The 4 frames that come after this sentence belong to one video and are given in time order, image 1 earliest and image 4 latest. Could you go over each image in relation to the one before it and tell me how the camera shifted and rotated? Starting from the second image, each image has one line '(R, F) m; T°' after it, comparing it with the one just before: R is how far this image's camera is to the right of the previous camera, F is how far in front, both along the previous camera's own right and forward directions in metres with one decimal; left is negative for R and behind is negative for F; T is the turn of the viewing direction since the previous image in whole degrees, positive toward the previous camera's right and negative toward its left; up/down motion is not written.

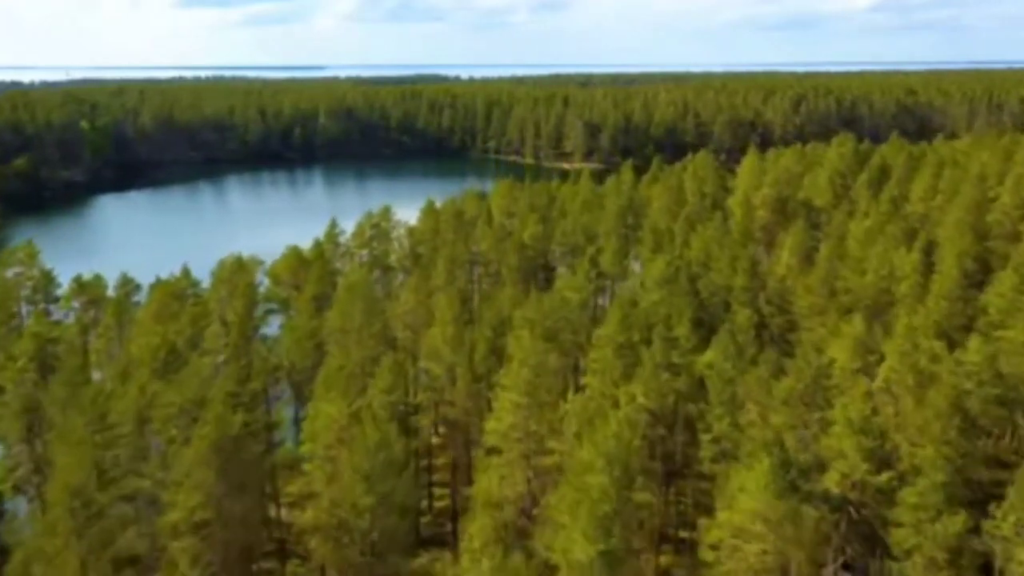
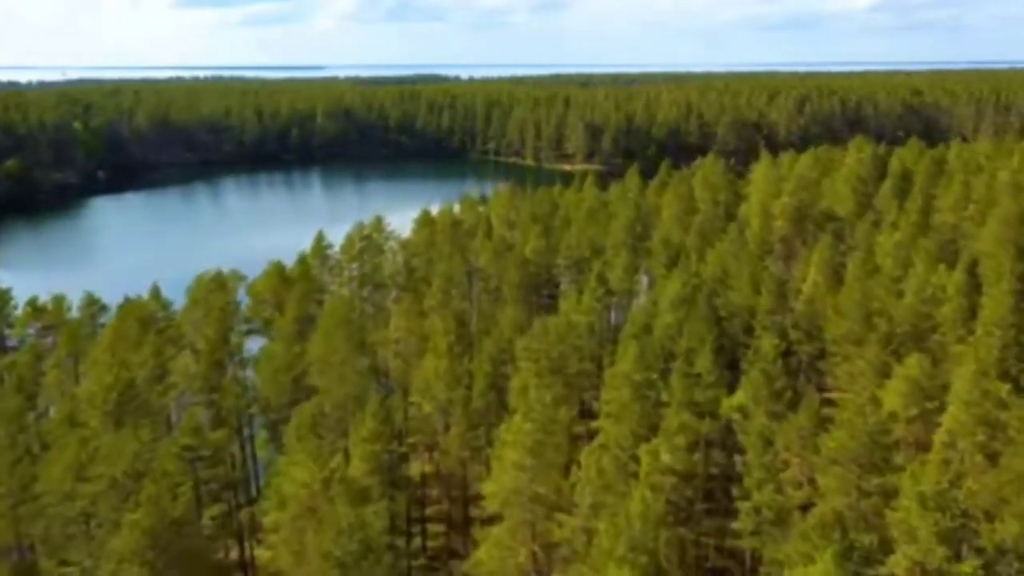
(0.0, +1.0) m; 0°
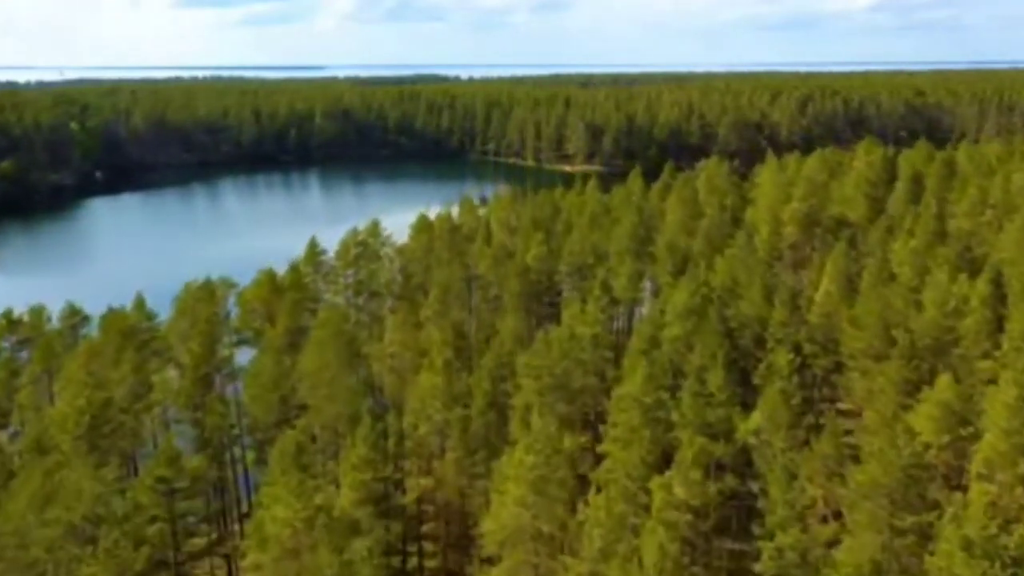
(0.0, +0.5) m; 0°
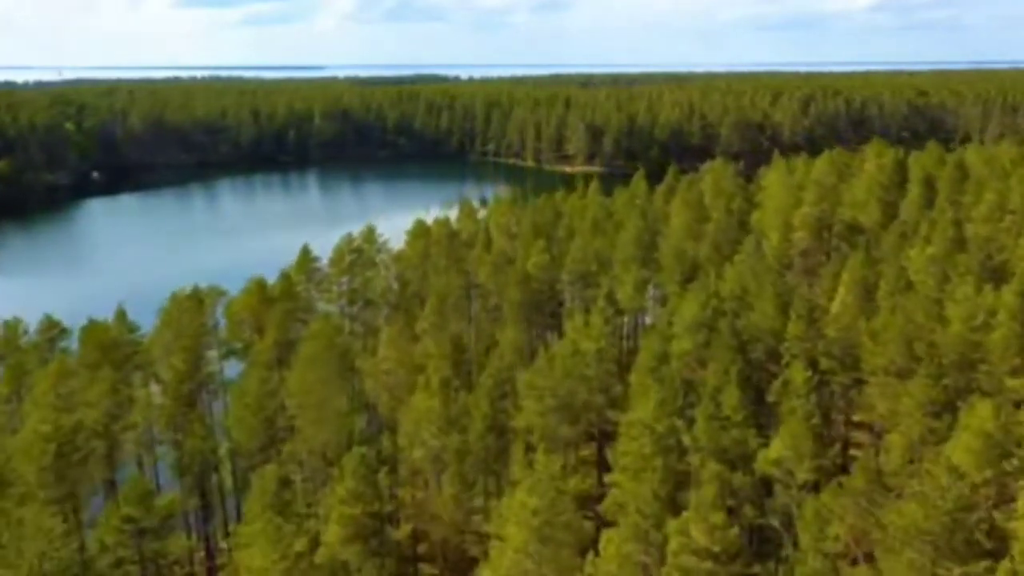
(0.0, +0.5) m; 0°
